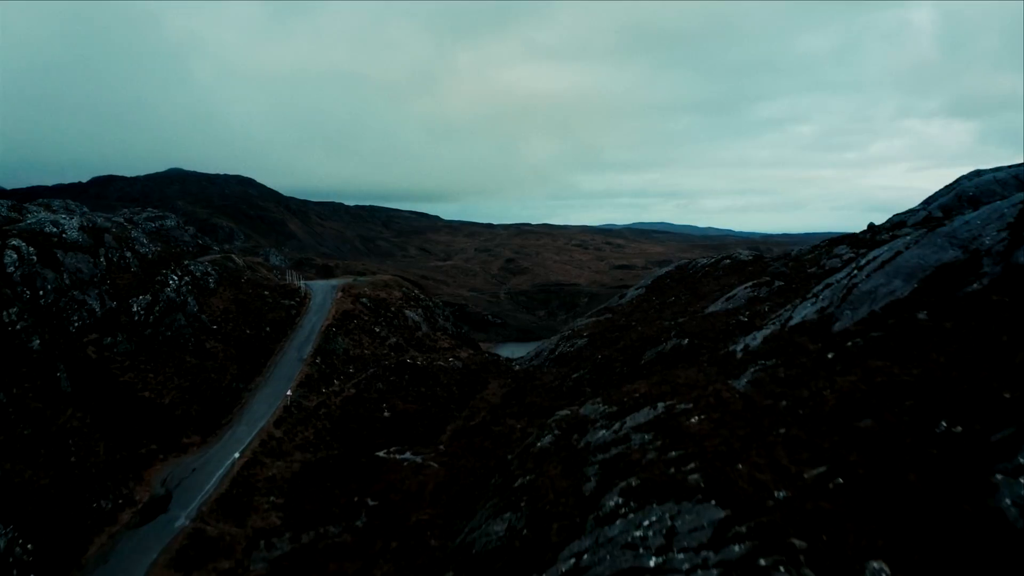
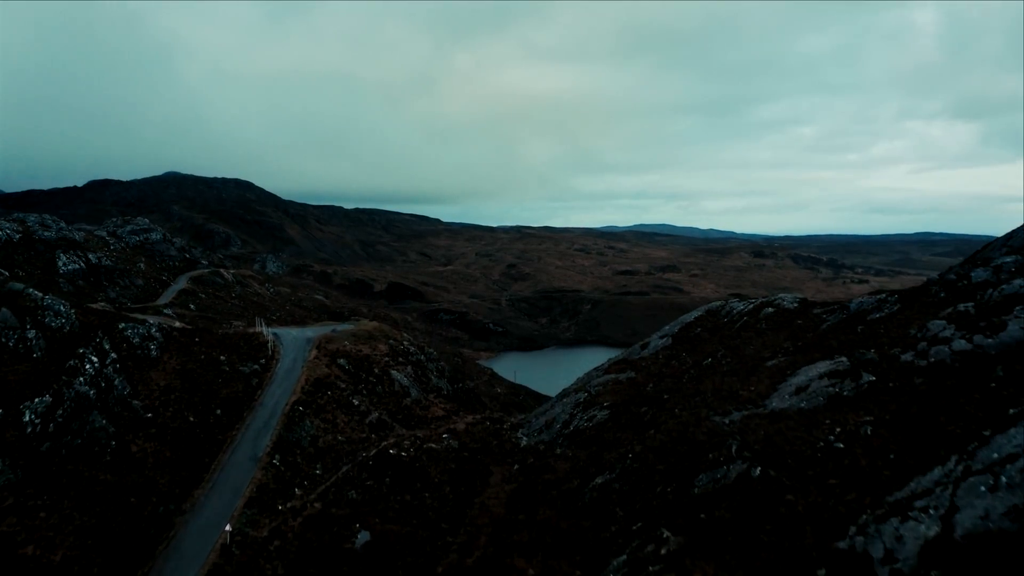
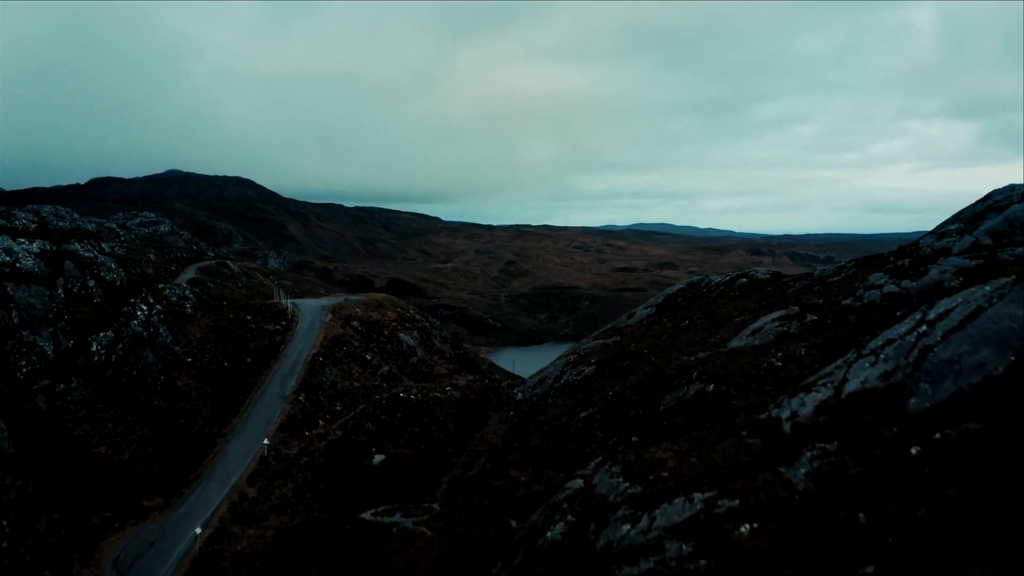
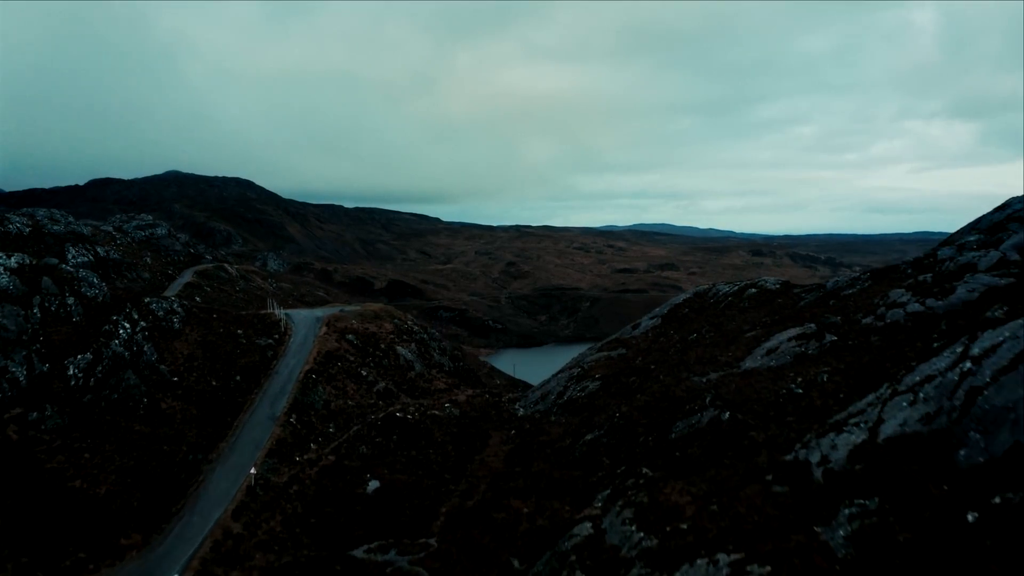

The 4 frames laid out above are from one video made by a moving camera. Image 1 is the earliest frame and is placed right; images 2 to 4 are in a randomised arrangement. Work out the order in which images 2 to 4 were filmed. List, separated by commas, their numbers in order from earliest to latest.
3, 4, 2
